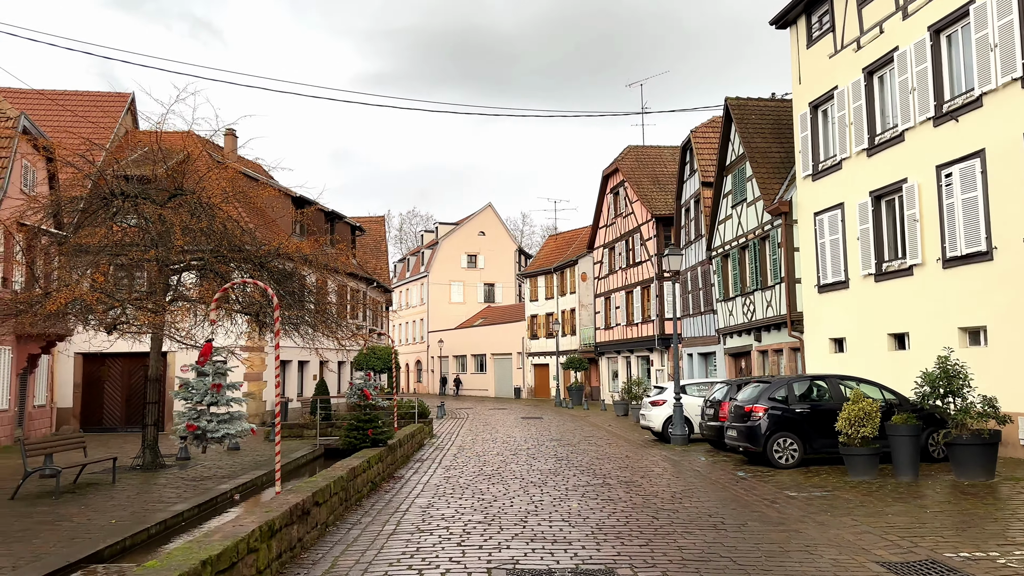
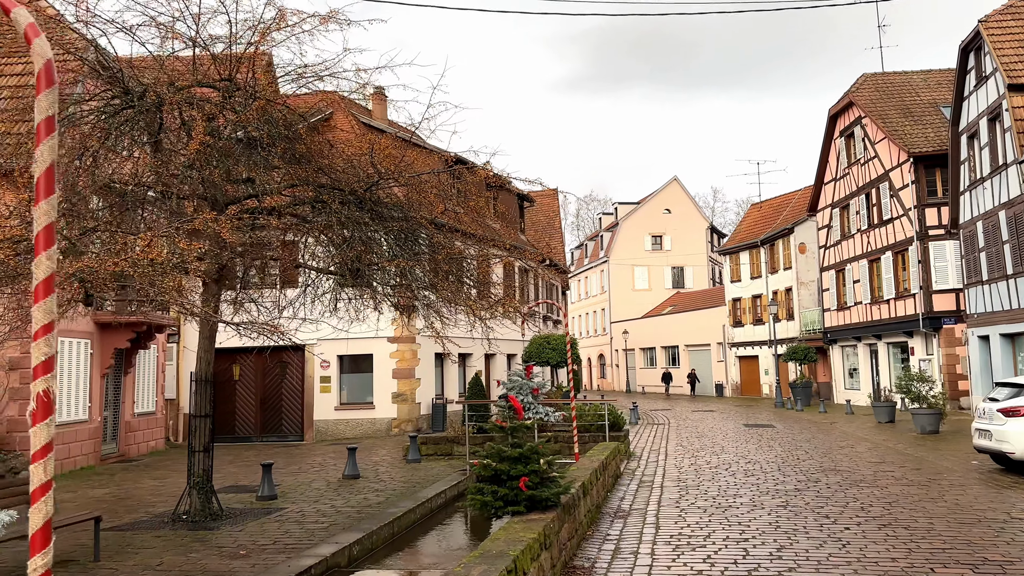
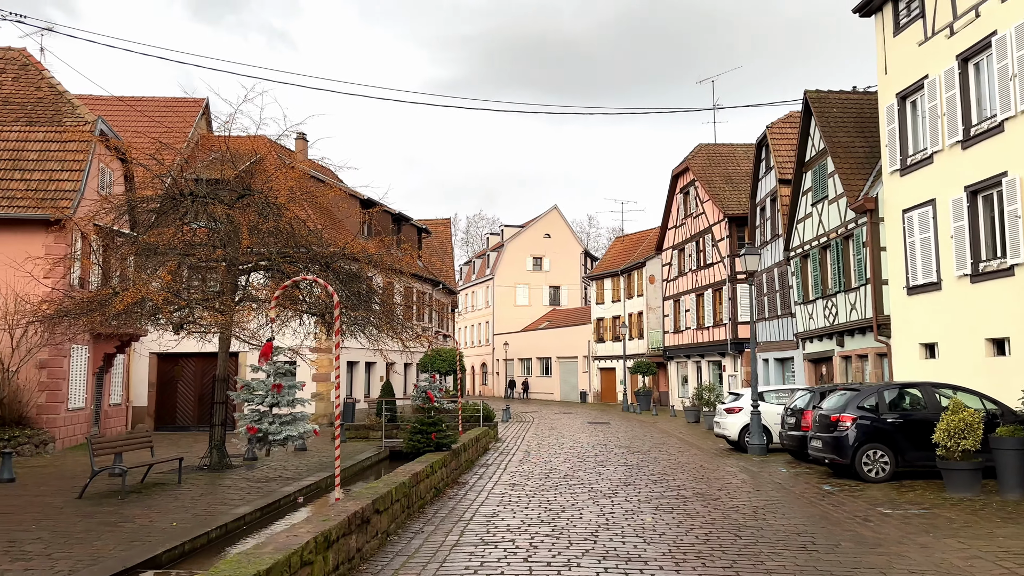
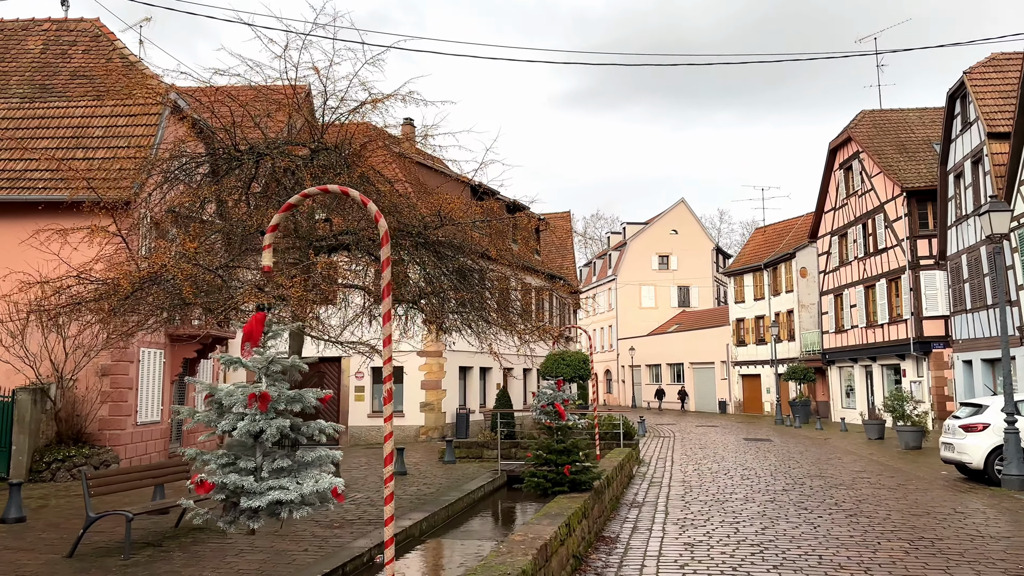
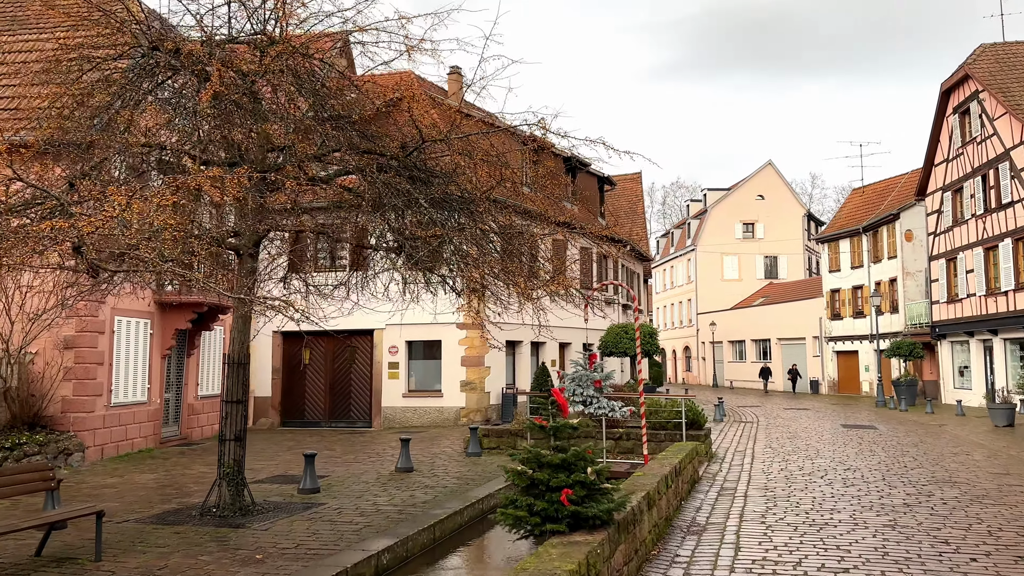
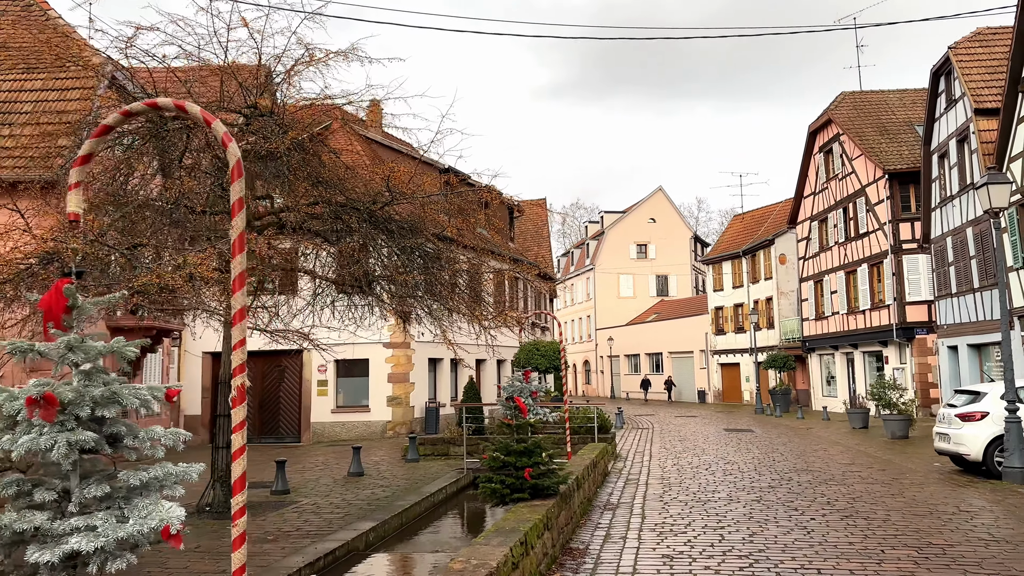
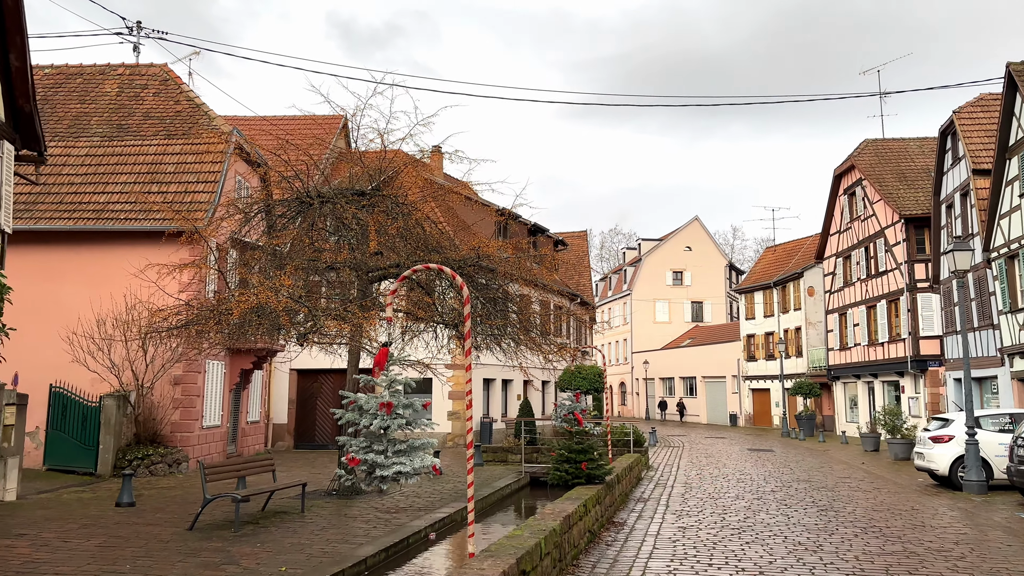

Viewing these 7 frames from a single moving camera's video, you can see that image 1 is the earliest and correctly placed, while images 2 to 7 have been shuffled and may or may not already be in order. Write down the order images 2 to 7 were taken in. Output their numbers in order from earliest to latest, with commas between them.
3, 7, 4, 6, 2, 5
